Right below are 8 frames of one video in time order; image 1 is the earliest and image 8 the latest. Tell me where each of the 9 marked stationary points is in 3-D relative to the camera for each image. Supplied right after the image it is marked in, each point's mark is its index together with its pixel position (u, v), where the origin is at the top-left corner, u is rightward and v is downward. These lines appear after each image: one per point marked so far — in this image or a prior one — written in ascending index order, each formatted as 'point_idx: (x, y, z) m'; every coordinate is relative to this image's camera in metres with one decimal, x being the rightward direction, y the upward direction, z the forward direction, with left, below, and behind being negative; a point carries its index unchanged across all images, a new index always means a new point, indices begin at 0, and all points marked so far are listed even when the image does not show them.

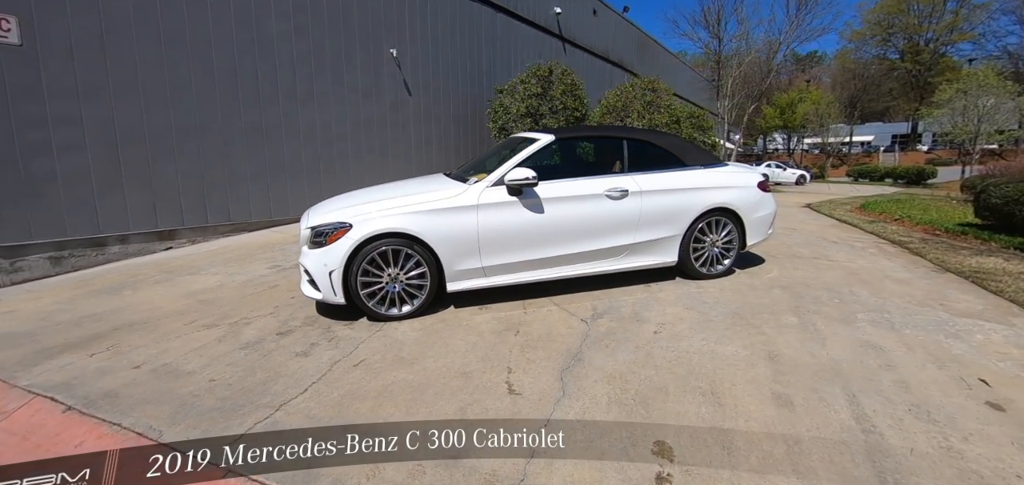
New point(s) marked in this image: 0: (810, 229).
0: (+4.8, +0.2, +6.8) m
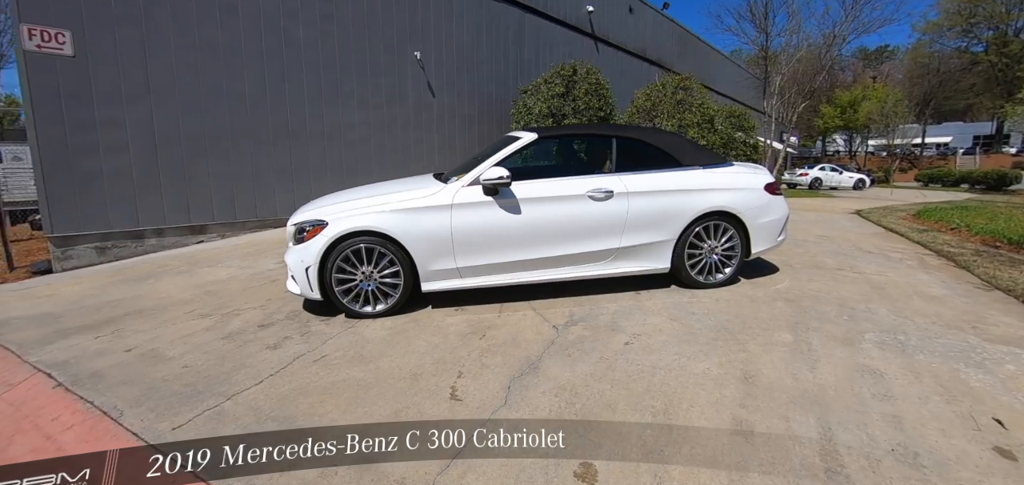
0: (+4.9, +0.1, +6.2) m
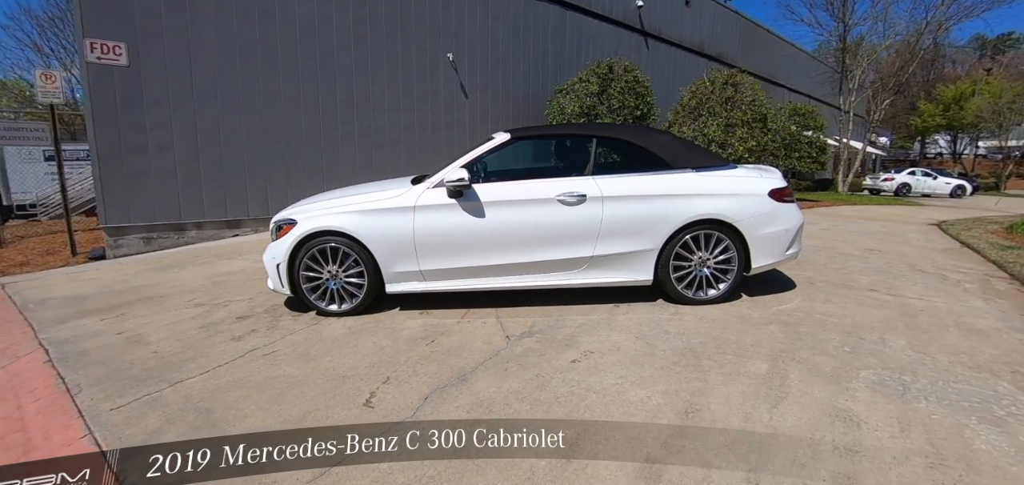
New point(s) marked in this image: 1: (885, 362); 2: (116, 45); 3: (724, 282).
0: (+4.9, -0.1, +5.3) m
1: (+2.4, -0.8, +2.6) m
2: (-5.7, +2.8, +6.0) m
3: (+1.8, -0.3, +3.6) m
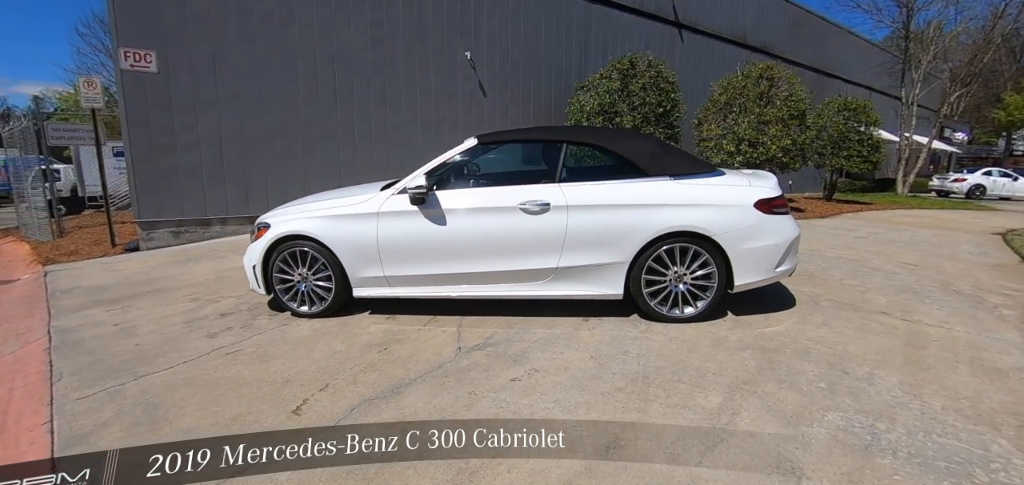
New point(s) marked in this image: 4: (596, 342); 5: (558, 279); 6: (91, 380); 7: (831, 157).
0: (+4.8, -0.3, +4.7) m
1: (+1.9, -0.9, +2.3) m
2: (-5.7, +2.9, +6.5) m
3: (+1.5, -0.5, +3.3) m
4: (+0.6, -0.7, +3.1) m
5: (+0.4, -0.3, +3.4) m
6: (-2.9, -1.0, +2.8) m
7: (+8.0, +2.1, +10.5) m
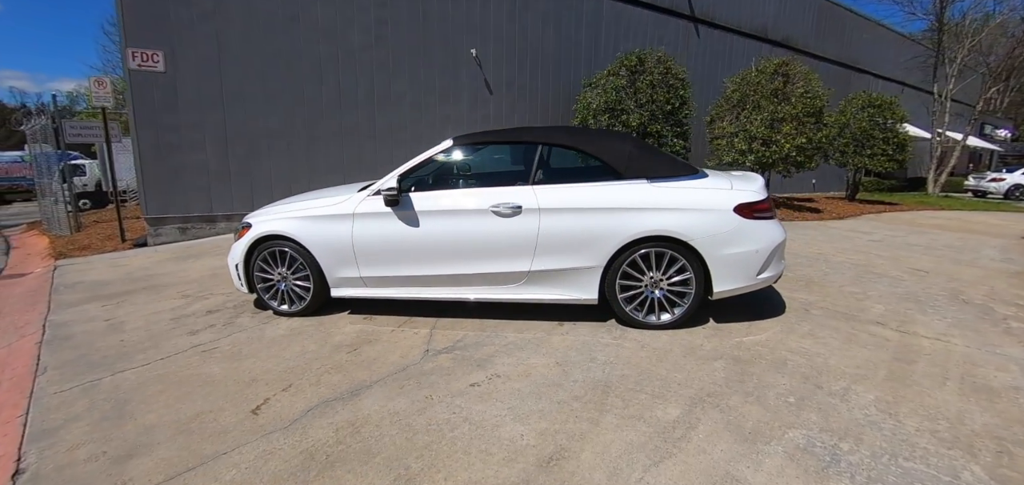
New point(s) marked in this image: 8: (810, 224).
0: (+4.6, -0.4, +4.4) m
1: (+1.7, -0.9, +2.2) m
2: (-5.7, +3.0, +6.7) m
3: (+1.3, -0.5, +3.2) m
4: (+0.4, -0.8, +3.0) m
5: (+0.2, -0.3, +3.3) m
6: (-3.1, -1.0, +3.0) m
7: (+8.2, +2.1, +10.0) m
8: (+5.3, +0.3, +7.5) m
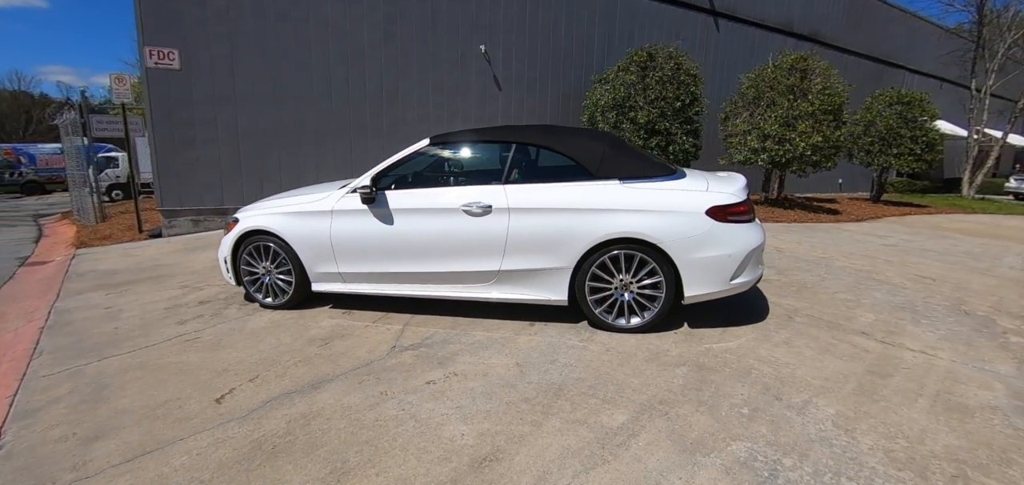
0: (+4.5, -0.4, +4.2) m
1: (+1.4, -1.0, +2.1) m
2: (-5.7, +3.2, +7.0) m
3: (+1.0, -0.5, +3.1) m
4: (+0.1, -0.8, +3.0) m
5: (-0.1, -0.3, +3.3) m
6: (-3.4, -0.9, +3.2) m
7: (+8.4, +2.0, +9.6) m
8: (+5.4, +0.3, +7.2) m
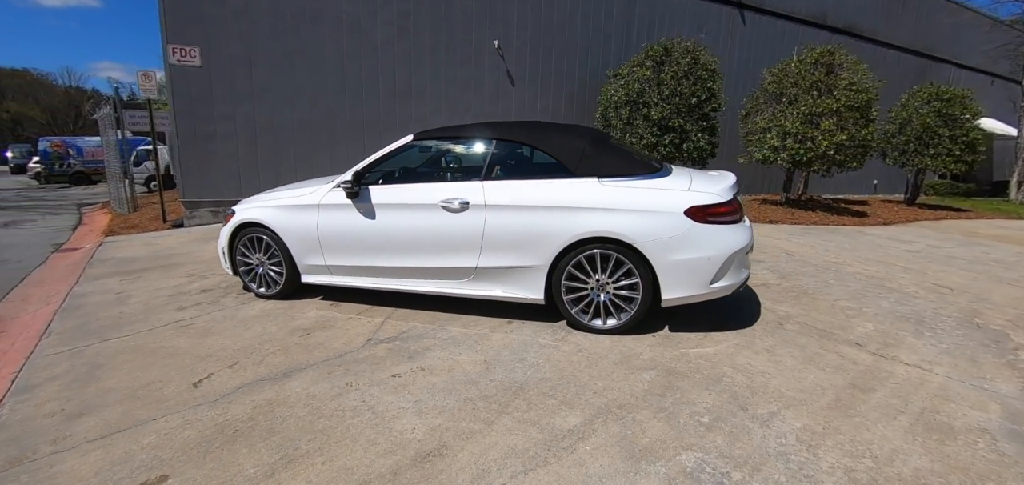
0: (+4.3, -0.5, +3.9) m
1: (+1.1, -1.0, +2.0) m
2: (-5.5, +3.3, +7.3) m
3: (+0.9, -0.5, +3.1) m
4: (-0.1, -0.7, +3.0) m
5: (-0.3, -0.3, +3.3) m
6: (-3.6, -0.8, +3.4) m
7: (+8.6, +1.9, +9.0) m
8: (+5.4, +0.2, +6.9) m
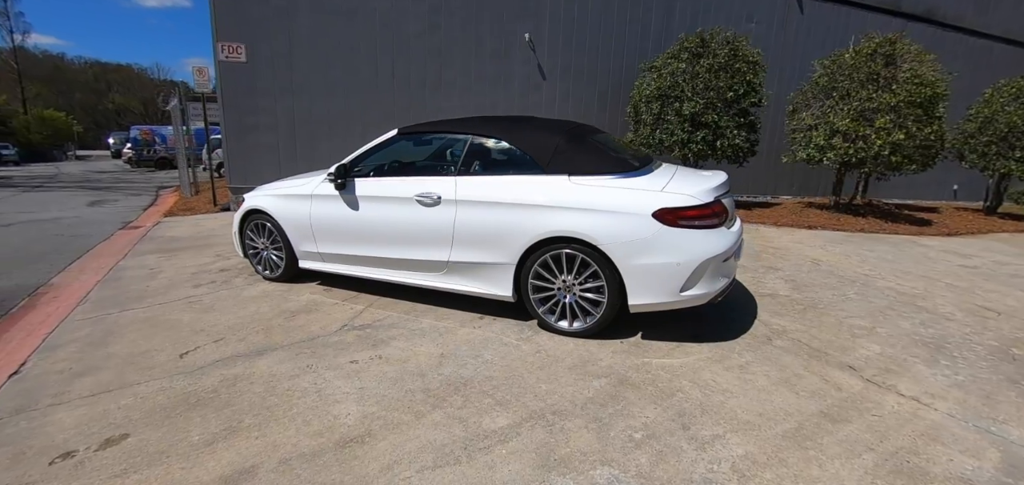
0: (+4.1, -0.7, +3.4) m
1: (+0.7, -1.0, +1.9) m
2: (-5.0, +3.7, +7.9) m
3: (+0.6, -0.5, +3.0) m
4: (-0.3, -0.7, +3.0) m
5: (-0.5, -0.2, +3.3) m
6: (-3.8, -0.6, +3.8) m
7: (+9.1, +1.6, +7.8) m
8: (+5.6, +0.1, +6.2) m
